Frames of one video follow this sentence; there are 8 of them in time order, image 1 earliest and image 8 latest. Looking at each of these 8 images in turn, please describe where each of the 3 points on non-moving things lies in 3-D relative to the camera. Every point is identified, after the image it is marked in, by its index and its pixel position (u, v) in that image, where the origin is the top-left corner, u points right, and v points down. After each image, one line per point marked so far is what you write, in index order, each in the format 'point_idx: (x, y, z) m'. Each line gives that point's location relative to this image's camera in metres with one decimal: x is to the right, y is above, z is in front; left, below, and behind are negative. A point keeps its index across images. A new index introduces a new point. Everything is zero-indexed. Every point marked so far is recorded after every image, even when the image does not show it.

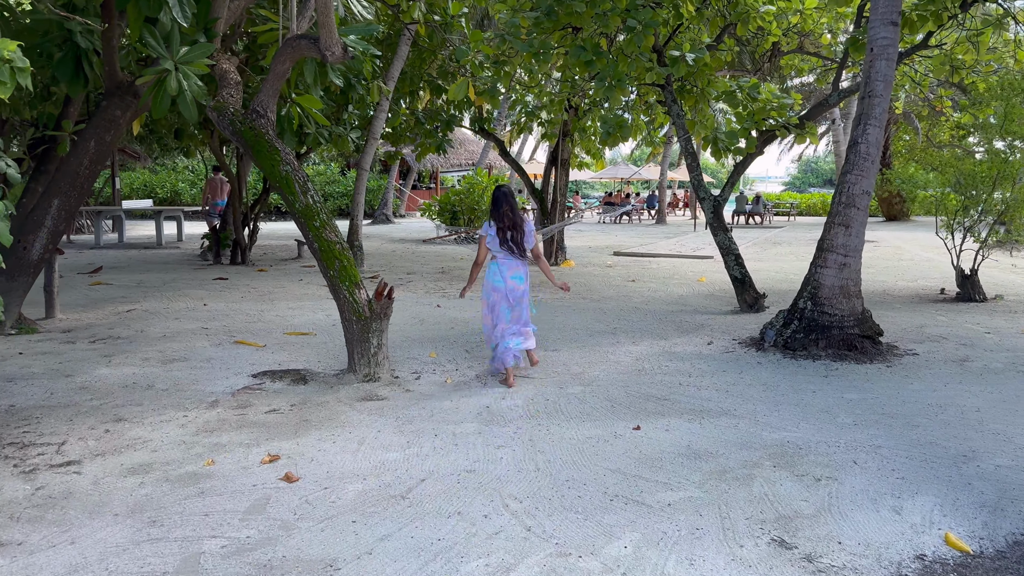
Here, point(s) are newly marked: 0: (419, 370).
0: (-0.5, -0.5, +4.8) m
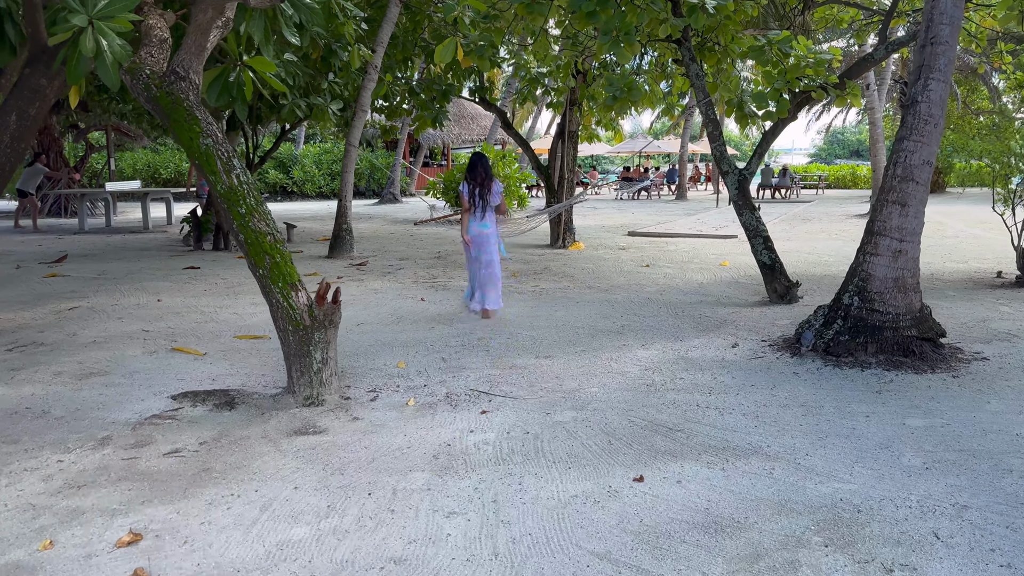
0: (-0.6, -0.5, +3.9) m
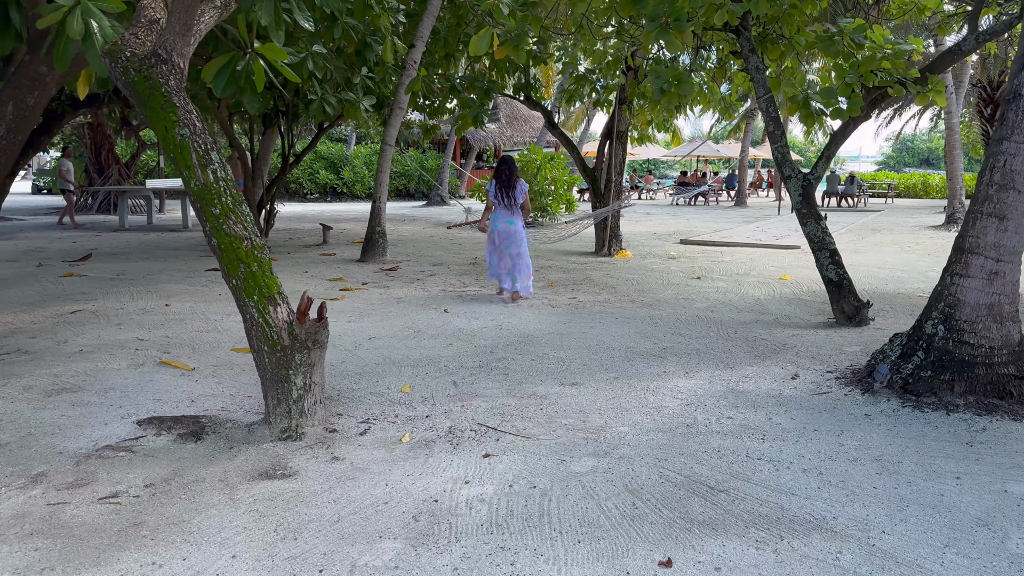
0: (-0.6, -0.5, +3.4) m
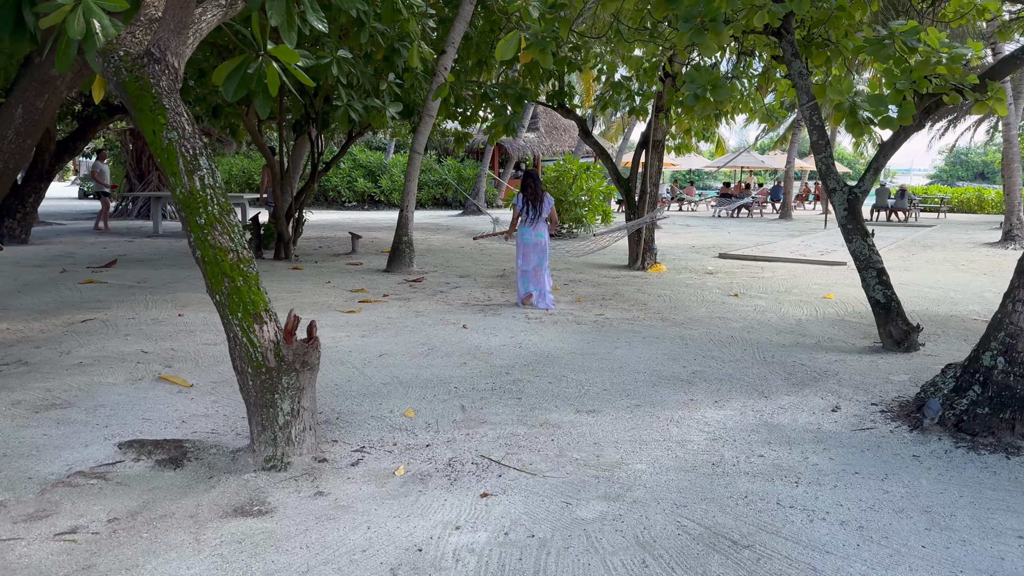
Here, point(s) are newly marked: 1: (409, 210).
0: (-0.5, -0.6, +3.1) m
1: (-1.0, +0.8, +8.4) m
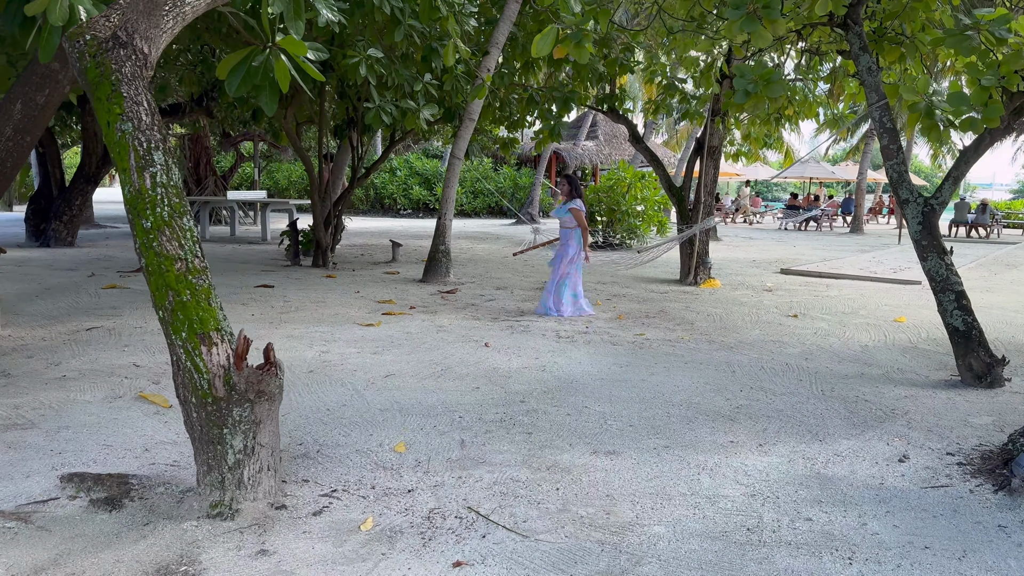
0: (-0.5, -0.6, +2.7) m
1: (-0.6, +0.7, +8.0) m
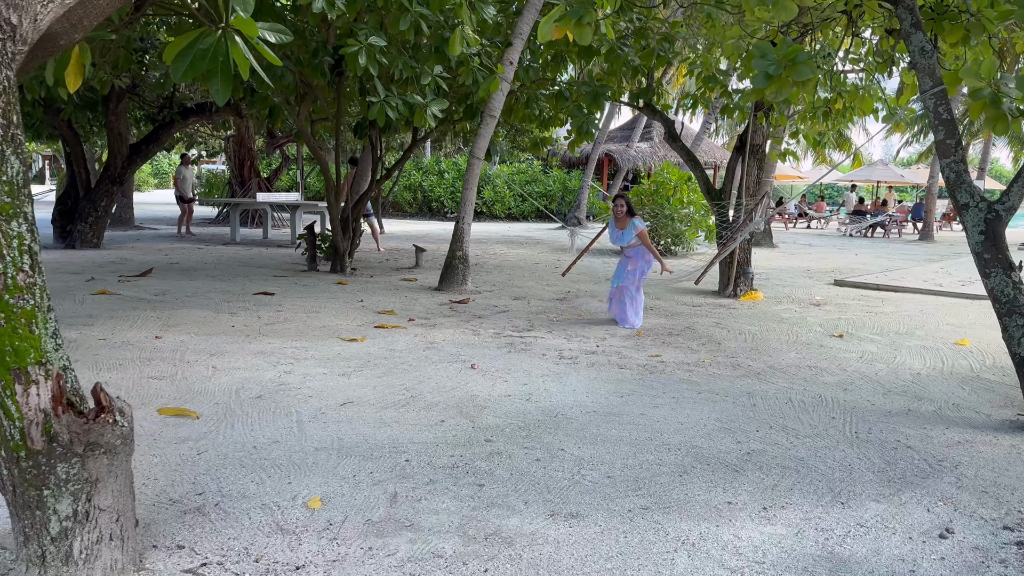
0: (-0.8, -0.7, +2.2) m
1: (-0.4, +0.6, +7.4) m
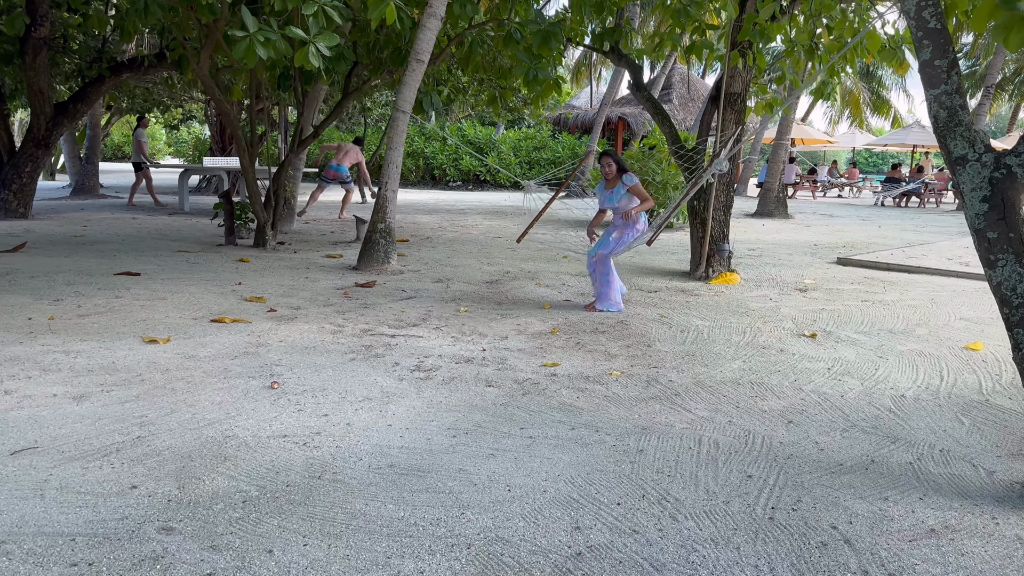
0: (-1.5, -0.7, +1.1) m
1: (-1.0, +0.7, +6.3) m
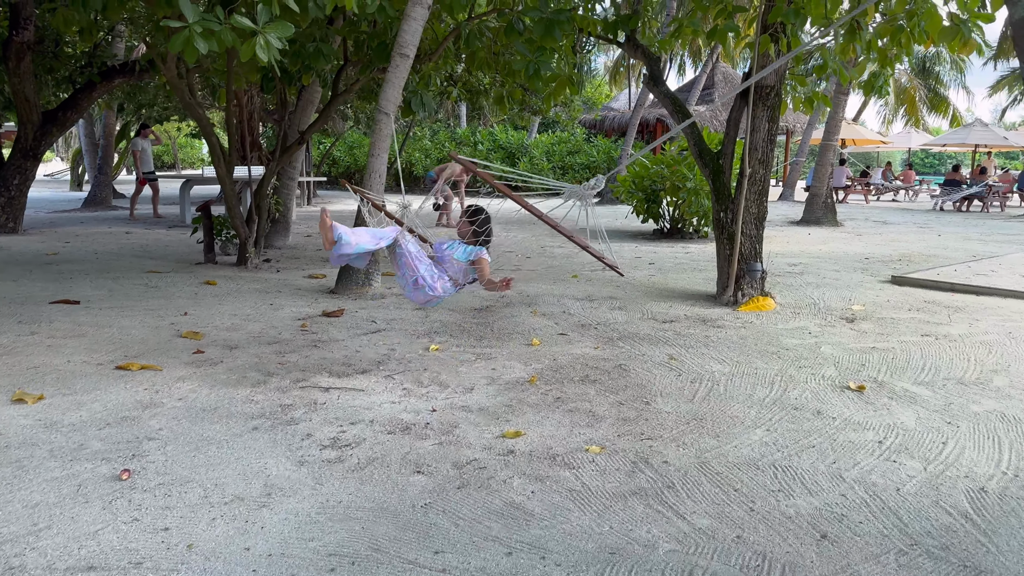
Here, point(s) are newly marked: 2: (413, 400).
0: (-1.8, -0.9, +0.3) m
1: (-1.0, +0.6, +5.5) m
2: (-0.4, -0.4, +3.2) m
